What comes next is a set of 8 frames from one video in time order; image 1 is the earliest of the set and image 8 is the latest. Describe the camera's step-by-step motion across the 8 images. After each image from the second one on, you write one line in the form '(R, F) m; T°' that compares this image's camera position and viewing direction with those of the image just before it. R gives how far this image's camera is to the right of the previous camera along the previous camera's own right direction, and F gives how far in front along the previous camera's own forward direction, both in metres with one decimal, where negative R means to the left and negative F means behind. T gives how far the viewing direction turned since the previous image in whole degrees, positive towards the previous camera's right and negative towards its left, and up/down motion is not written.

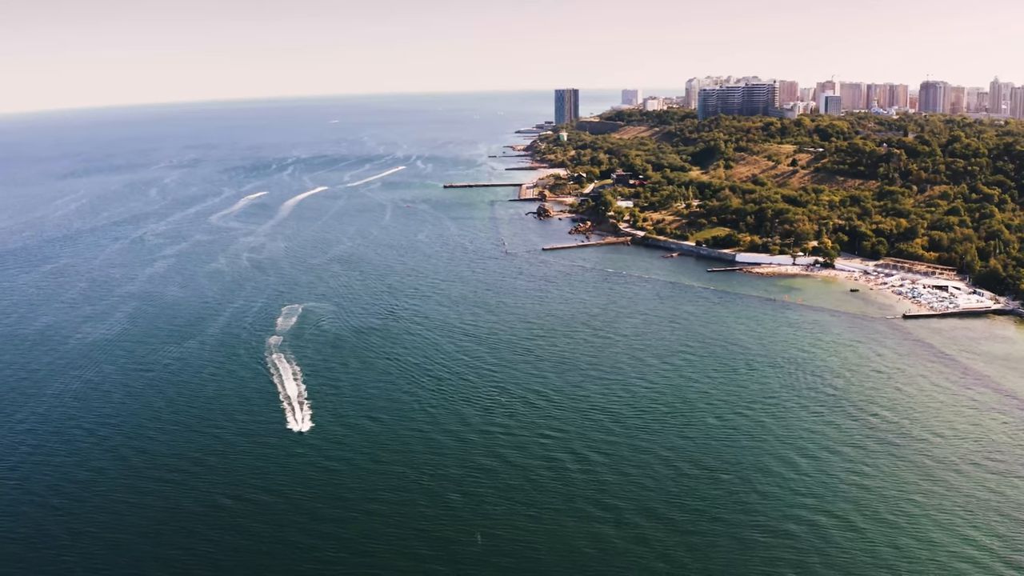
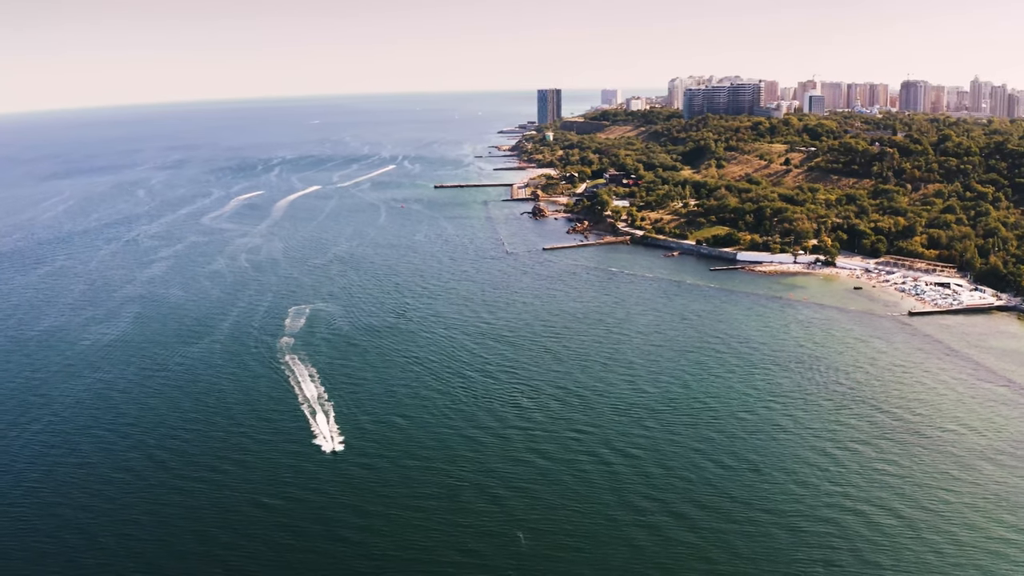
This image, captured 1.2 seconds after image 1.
(-0.8, -0.1) m; +1°
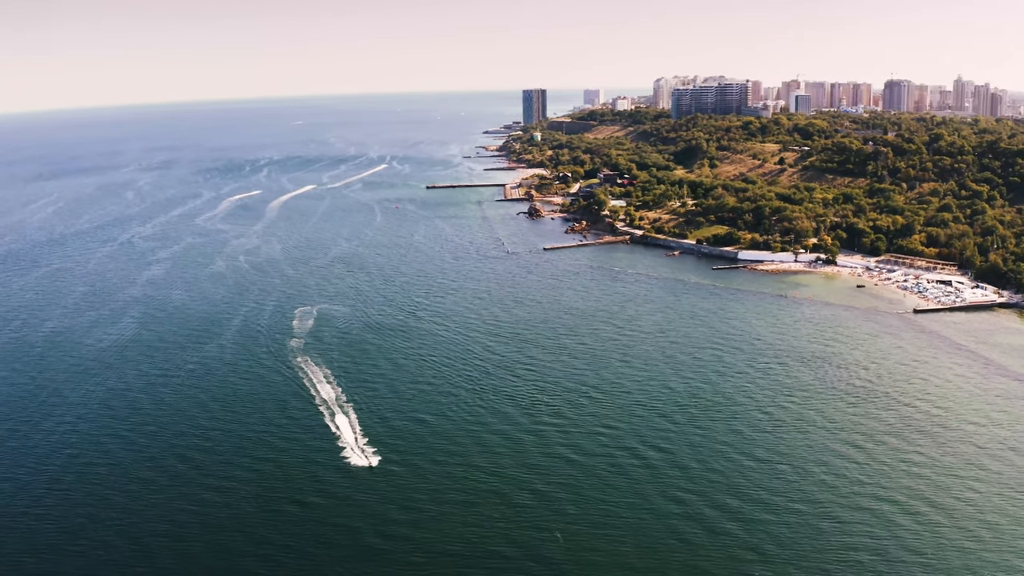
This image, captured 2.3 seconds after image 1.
(-0.7, -0.1) m; +1°
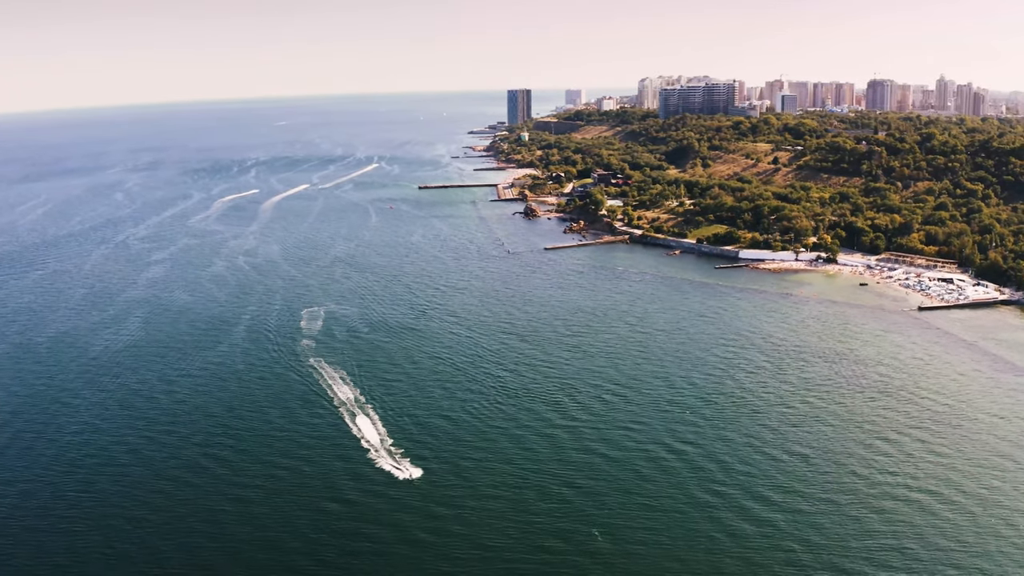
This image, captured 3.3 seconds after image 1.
(-0.7, -0.1) m; +1°
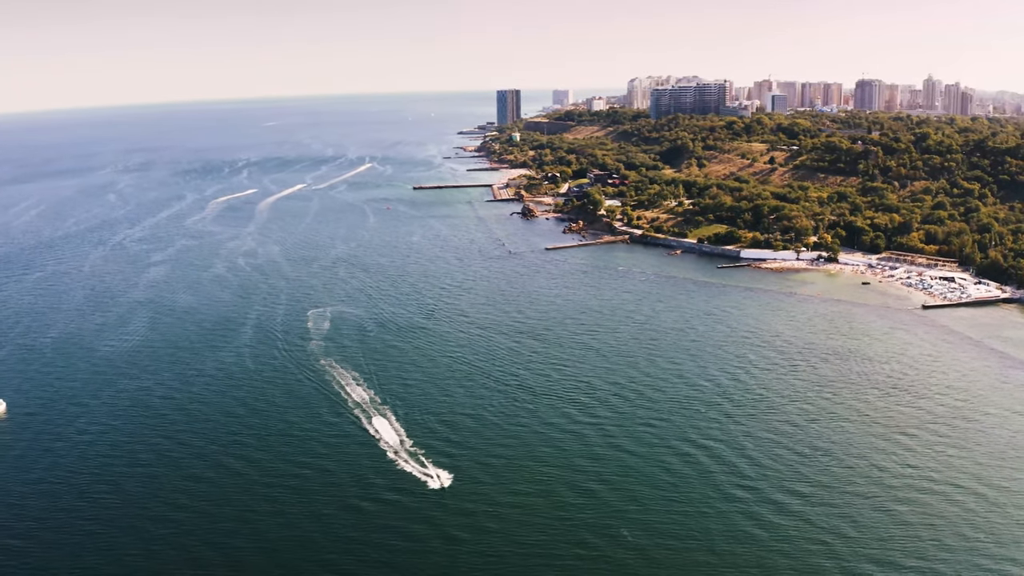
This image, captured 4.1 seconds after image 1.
(-0.6, -0.1) m; +1°
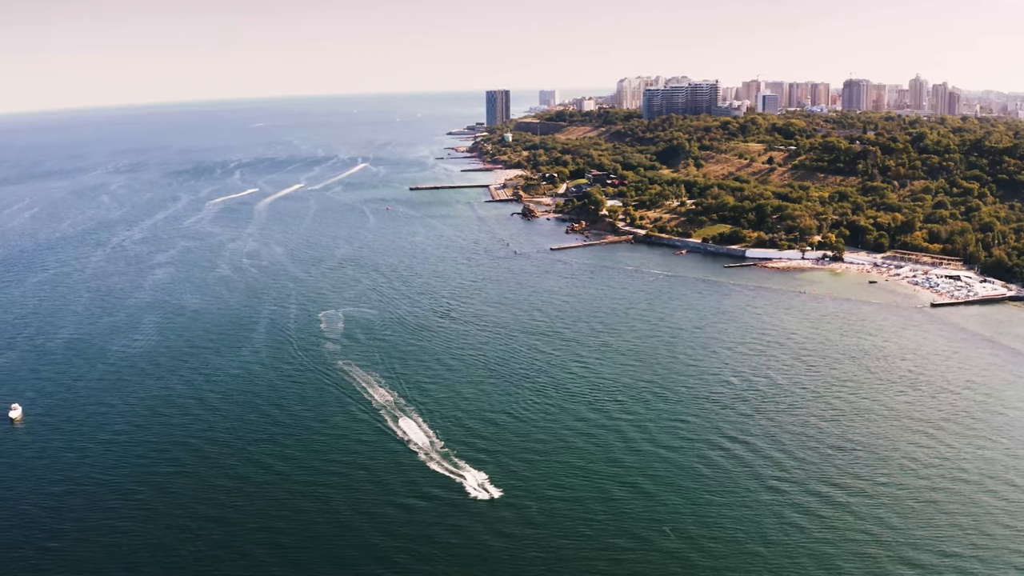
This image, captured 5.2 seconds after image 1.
(-0.8, -0.1) m; +1°
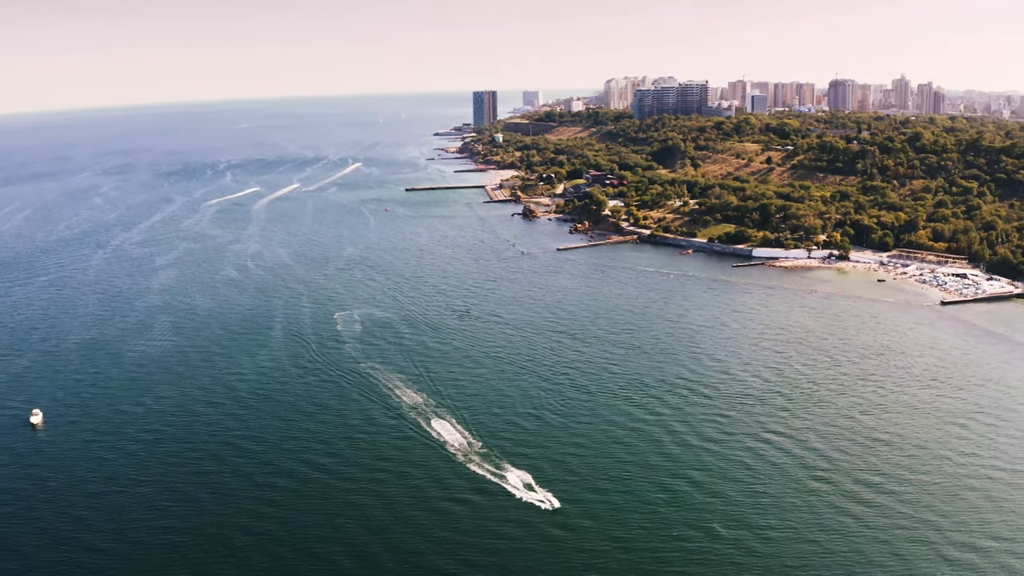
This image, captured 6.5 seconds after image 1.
(-0.9, -0.2) m; +1°
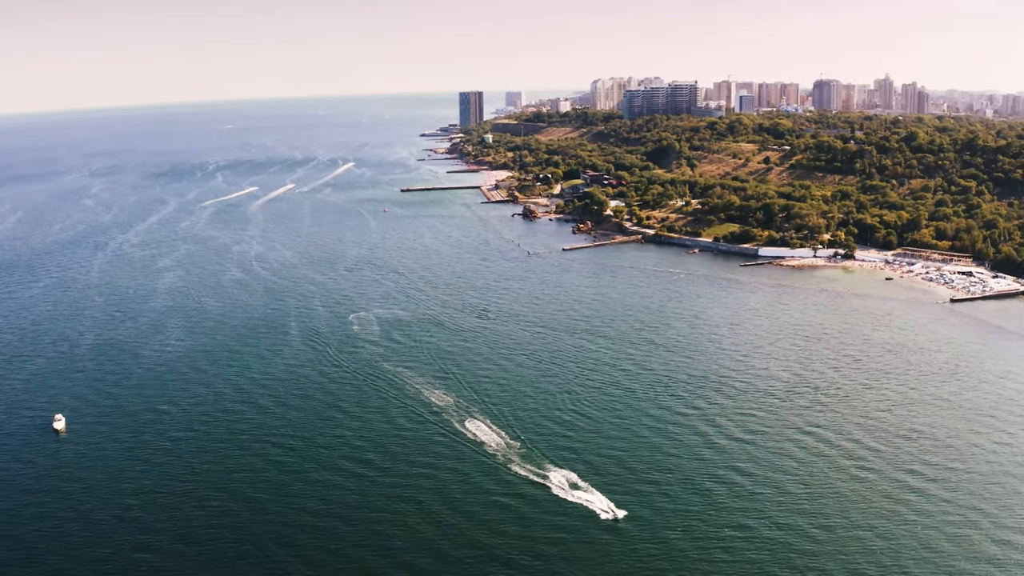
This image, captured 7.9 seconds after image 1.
(-1.0, -0.2) m; +1°
